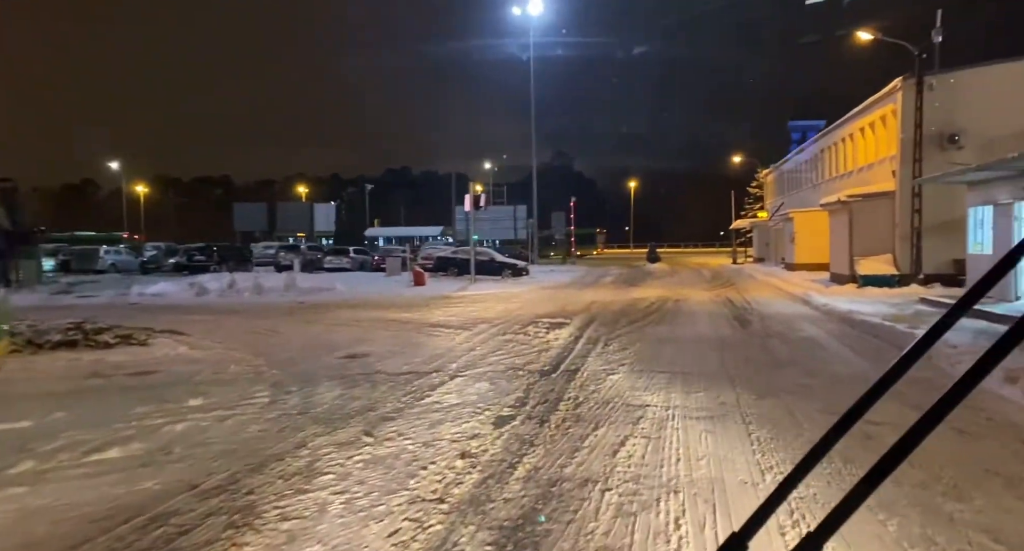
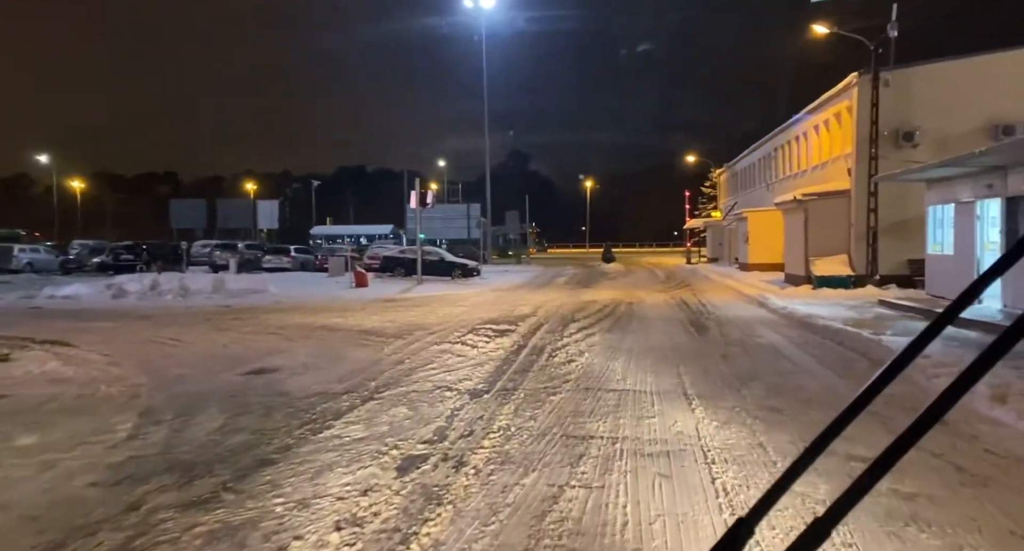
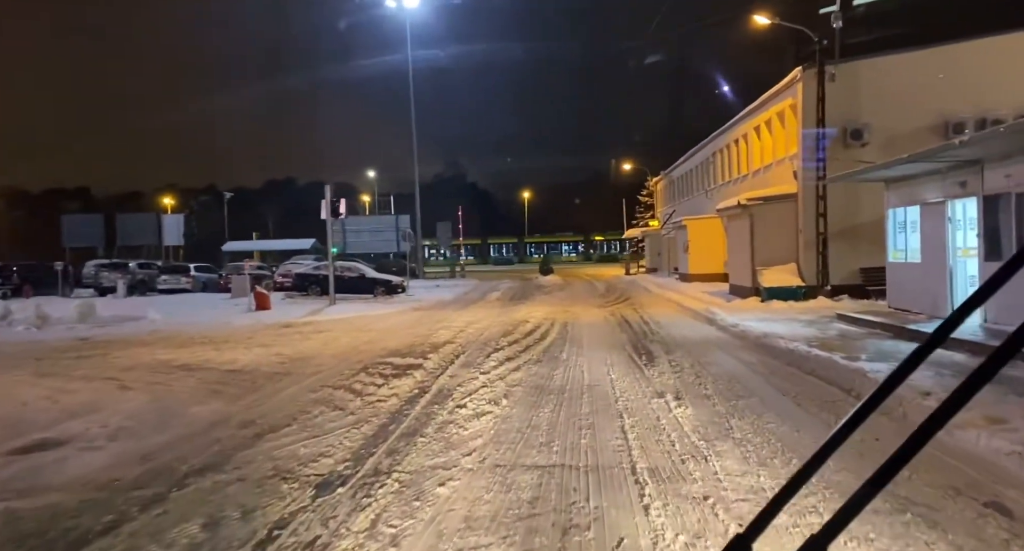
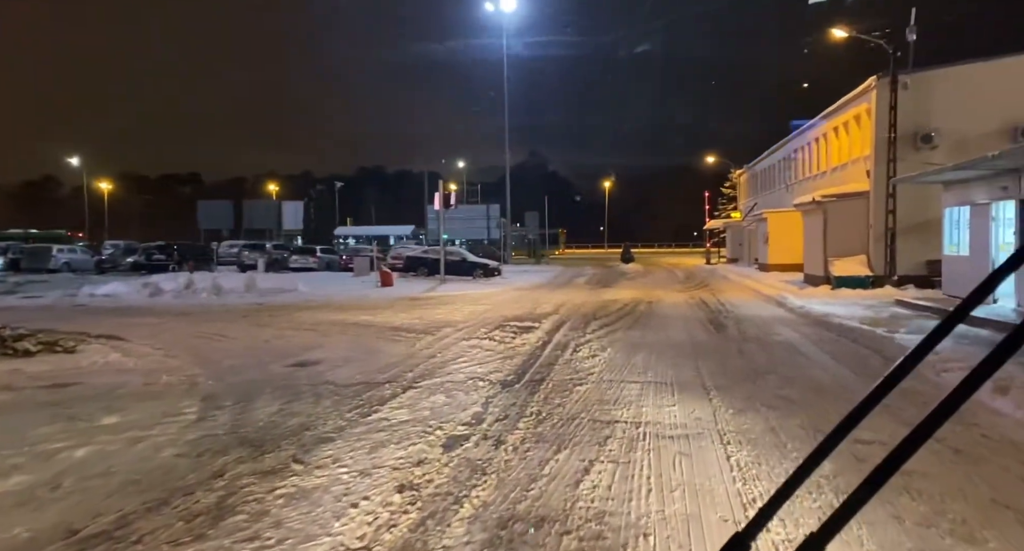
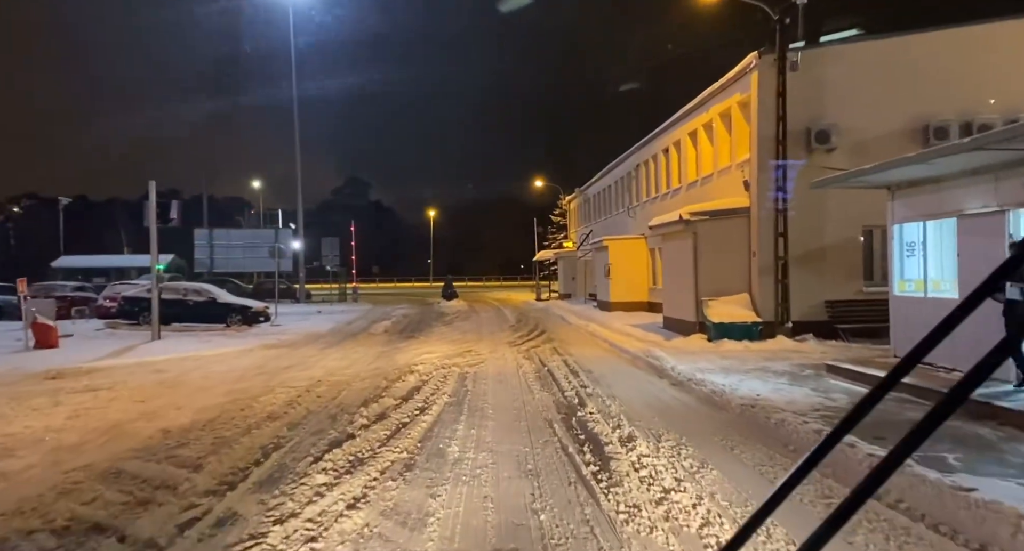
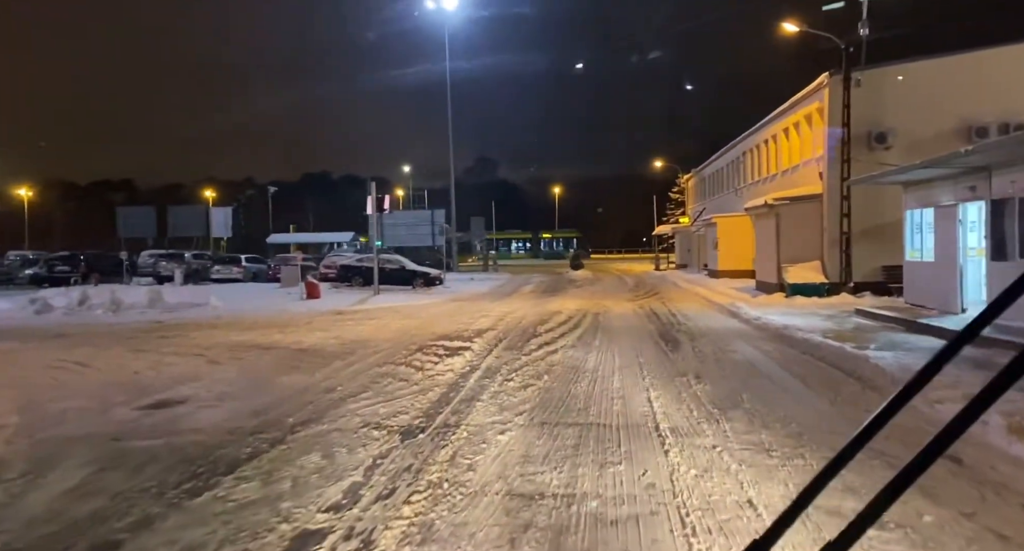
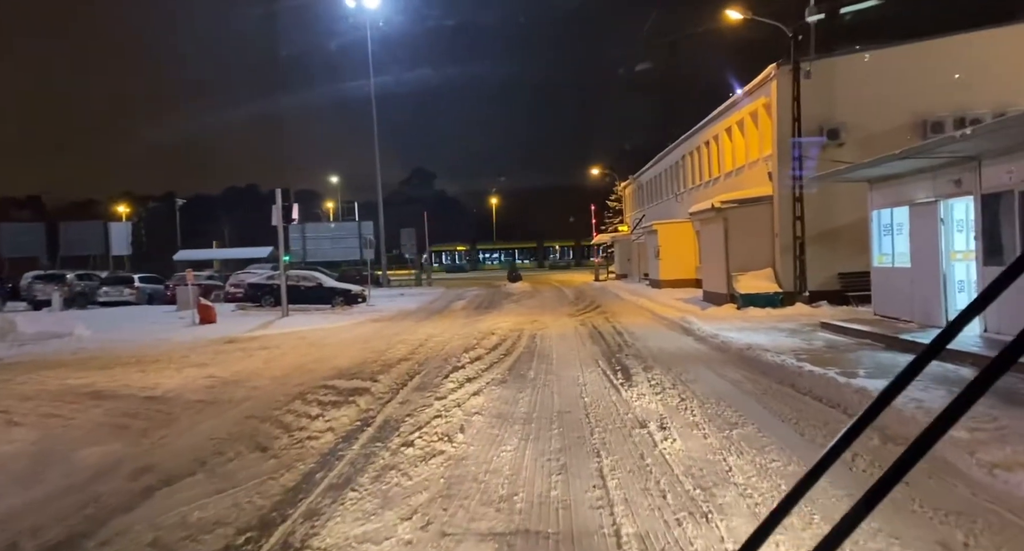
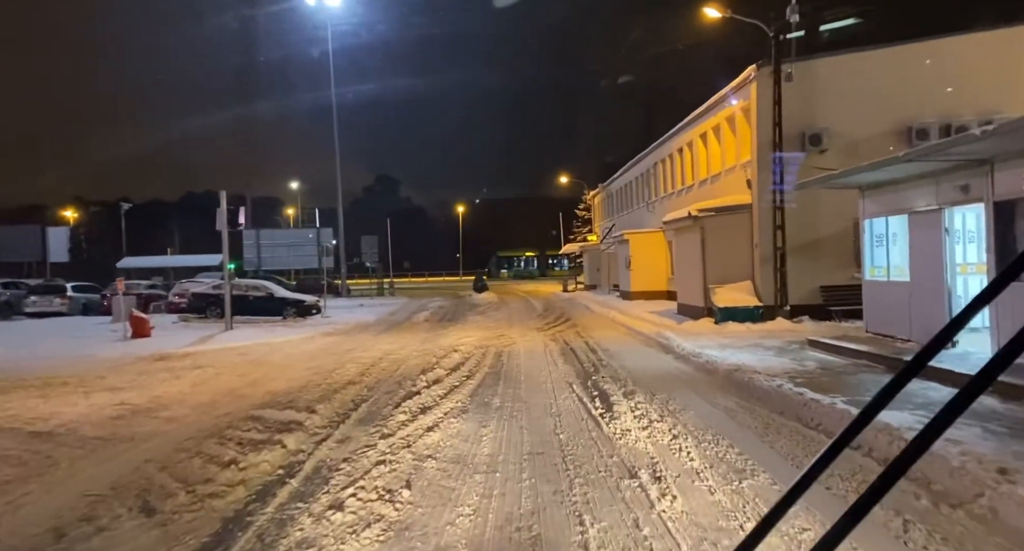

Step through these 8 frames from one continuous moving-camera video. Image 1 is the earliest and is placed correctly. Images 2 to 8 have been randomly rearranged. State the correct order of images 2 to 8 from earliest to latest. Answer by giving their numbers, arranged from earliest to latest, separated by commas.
4, 2, 6, 3, 7, 8, 5
